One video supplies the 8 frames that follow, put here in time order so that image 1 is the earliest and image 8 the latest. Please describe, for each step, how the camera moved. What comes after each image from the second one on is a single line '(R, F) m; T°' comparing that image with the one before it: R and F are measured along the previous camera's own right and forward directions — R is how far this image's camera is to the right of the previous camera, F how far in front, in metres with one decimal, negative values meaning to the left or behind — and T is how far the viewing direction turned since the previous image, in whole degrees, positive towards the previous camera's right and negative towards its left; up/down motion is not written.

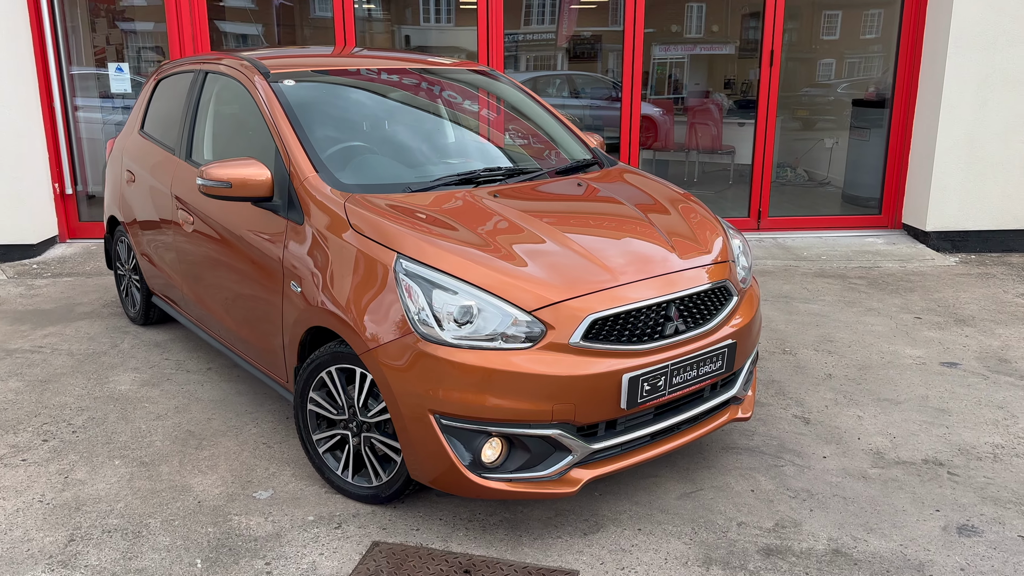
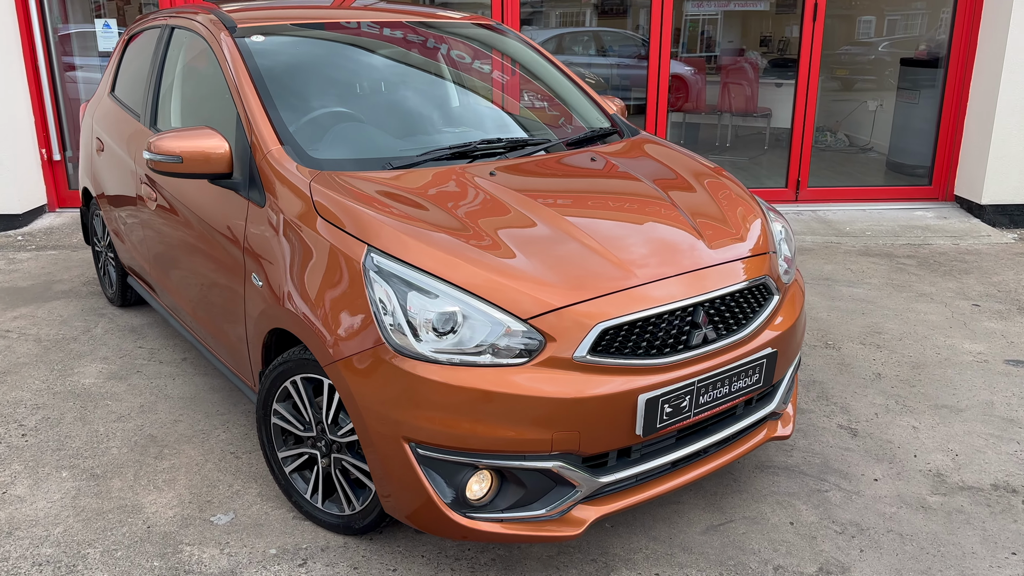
(+0.1, +0.4) m; -2°
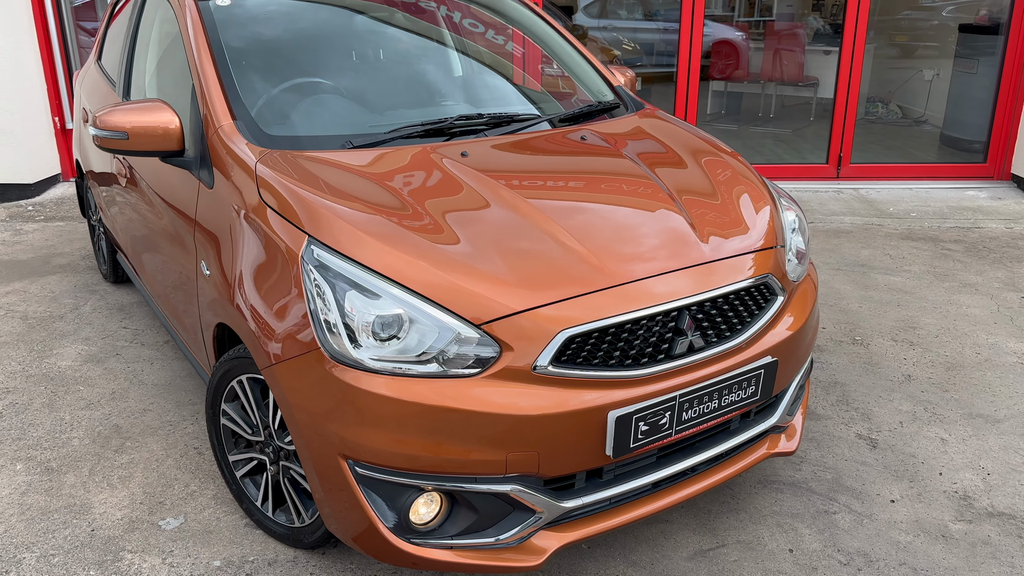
(+0.2, +0.2) m; -3°
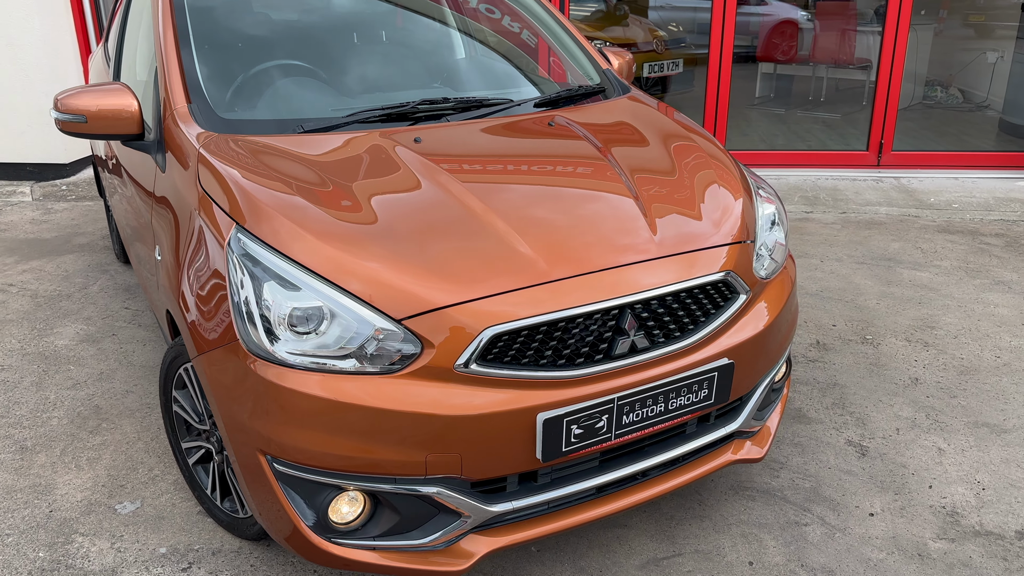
(+0.3, +0.1) m; -4°
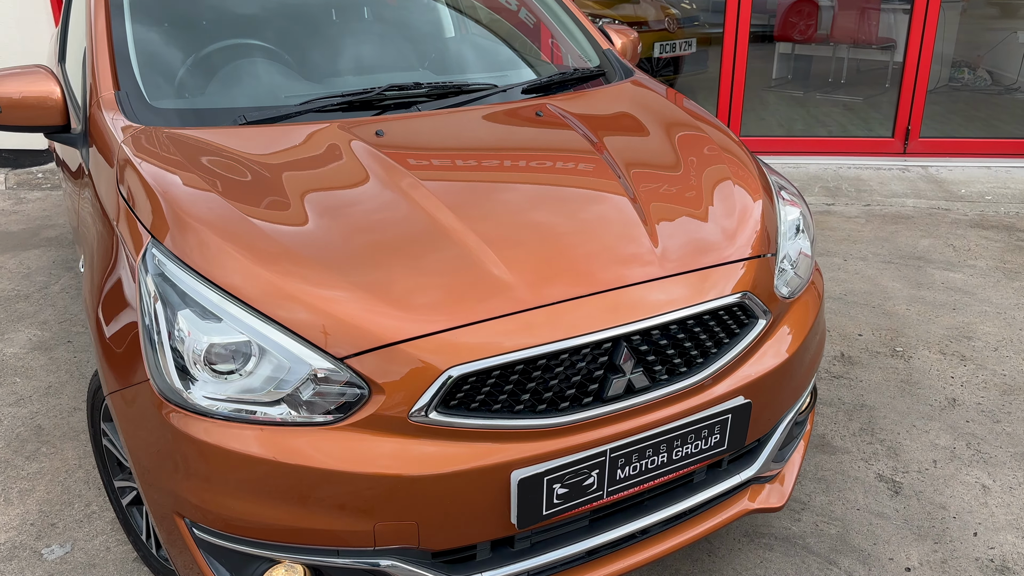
(+0.1, +0.3) m; -1°
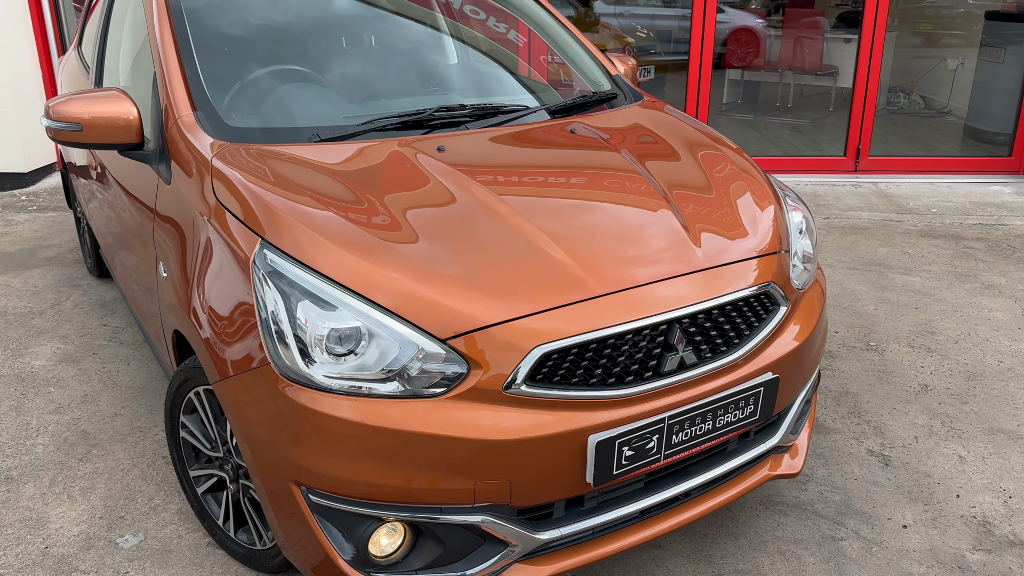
(-0.3, -0.2) m; +4°
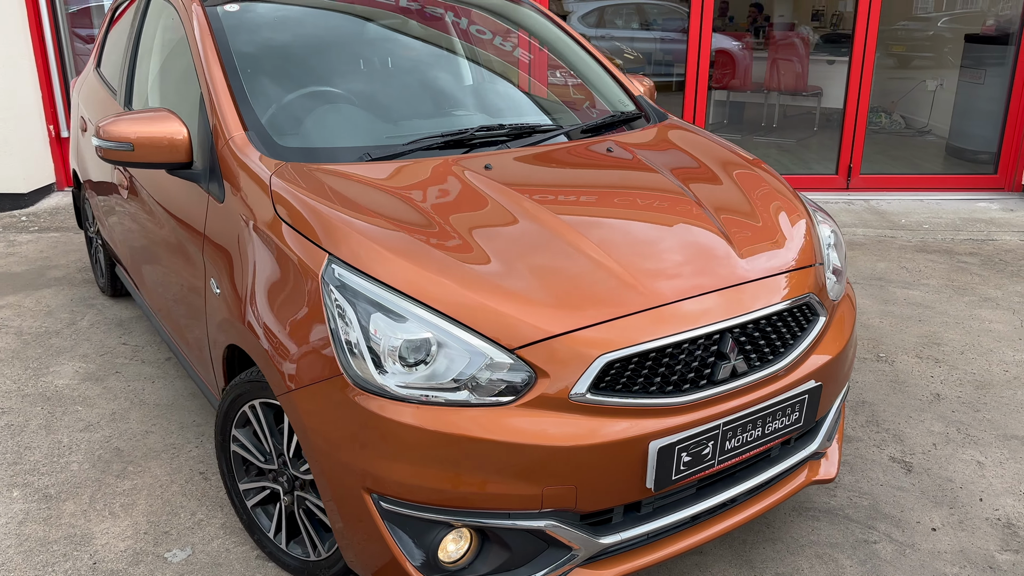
(-0.2, -0.1) m; +2°
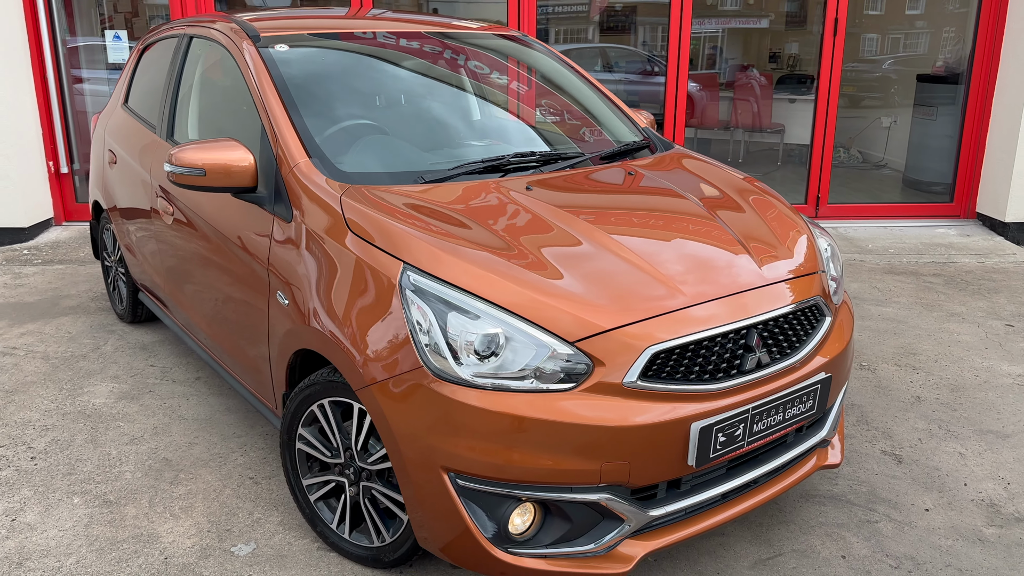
(-0.2, -0.2) m; +3°
